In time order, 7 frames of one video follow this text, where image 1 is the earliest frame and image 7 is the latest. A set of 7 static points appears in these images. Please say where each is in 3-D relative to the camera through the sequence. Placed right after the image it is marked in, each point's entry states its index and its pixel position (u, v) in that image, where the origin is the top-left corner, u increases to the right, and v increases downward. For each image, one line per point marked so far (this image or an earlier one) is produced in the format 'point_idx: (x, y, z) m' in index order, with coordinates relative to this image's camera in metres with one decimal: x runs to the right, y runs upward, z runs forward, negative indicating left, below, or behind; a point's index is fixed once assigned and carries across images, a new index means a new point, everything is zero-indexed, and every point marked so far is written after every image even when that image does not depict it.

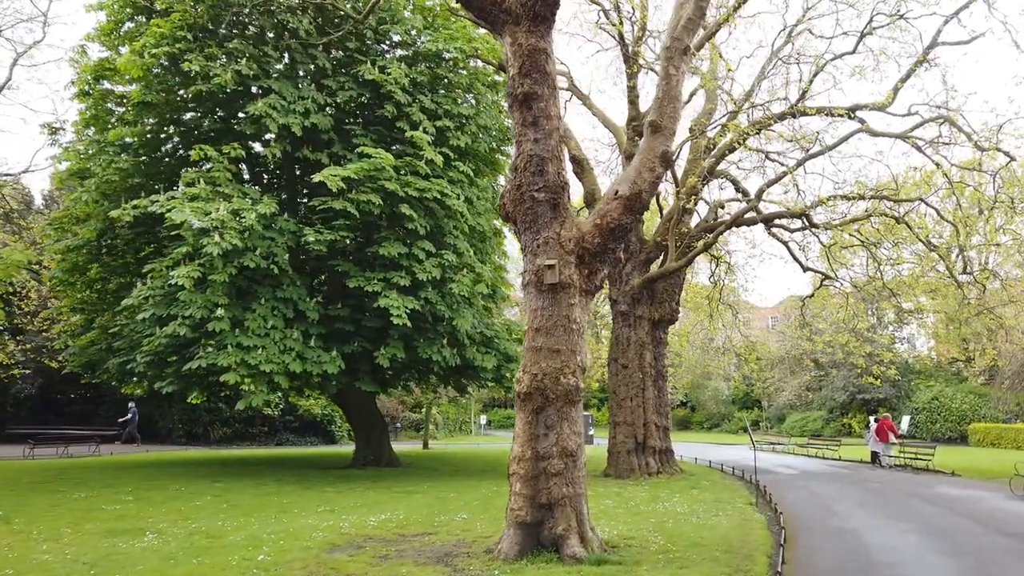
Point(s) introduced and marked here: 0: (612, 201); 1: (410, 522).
0: (+1.2, +1.1, +9.0) m
1: (-1.5, -3.4, +10.7) m
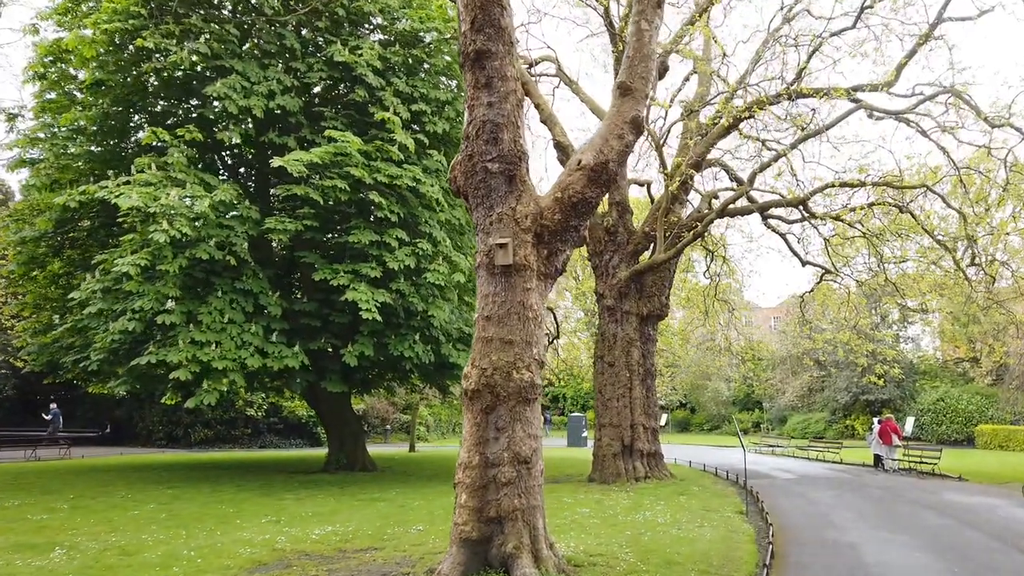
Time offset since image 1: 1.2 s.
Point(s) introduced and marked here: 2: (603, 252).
0: (+0.7, +1.2, +7.9) m
1: (-2.0, -3.2, +9.7) m
2: (+2.2, +0.9, +18.5) m
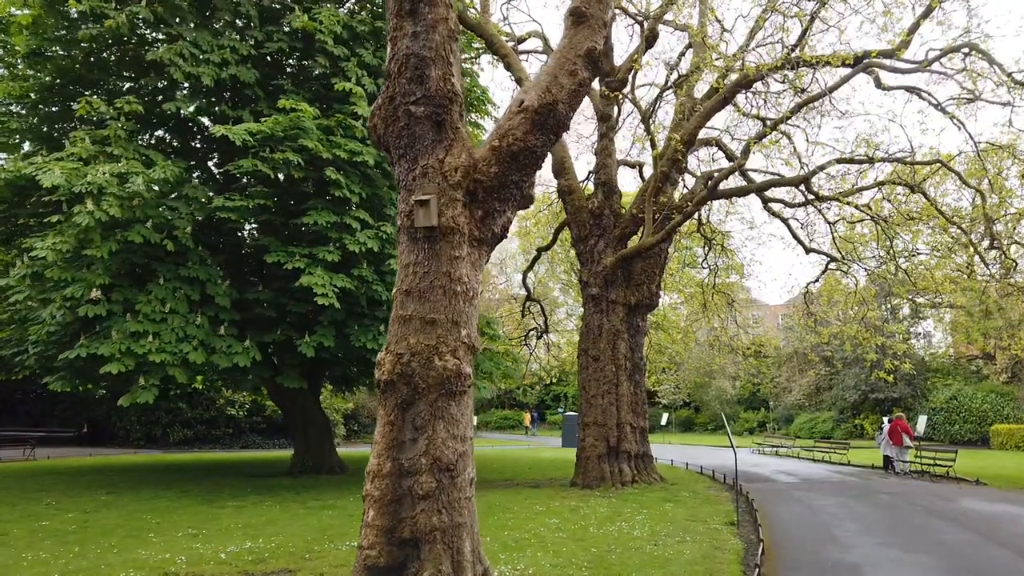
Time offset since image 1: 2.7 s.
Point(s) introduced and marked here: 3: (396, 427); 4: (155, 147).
0: (0.0, +1.5, +6.5) m
1: (-2.6, -2.9, +8.3) m
2: (+1.7, +1.2, +17.0) m
3: (-0.9, -1.1, +6.0) m
4: (-7.2, +2.8, +15.1) m
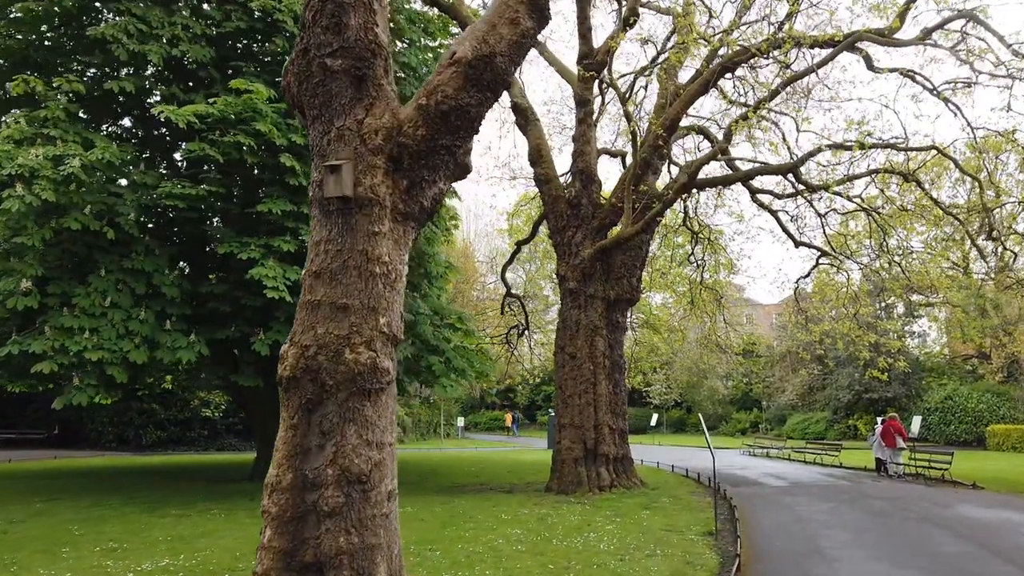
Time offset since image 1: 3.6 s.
0: (-0.5, +1.6, +5.6) m
1: (-3.1, -2.8, +7.4) m
2: (+1.1, +1.3, +16.2) m
3: (-1.4, -1.0, +5.1) m
4: (-7.8, +3.0, +14.2) m
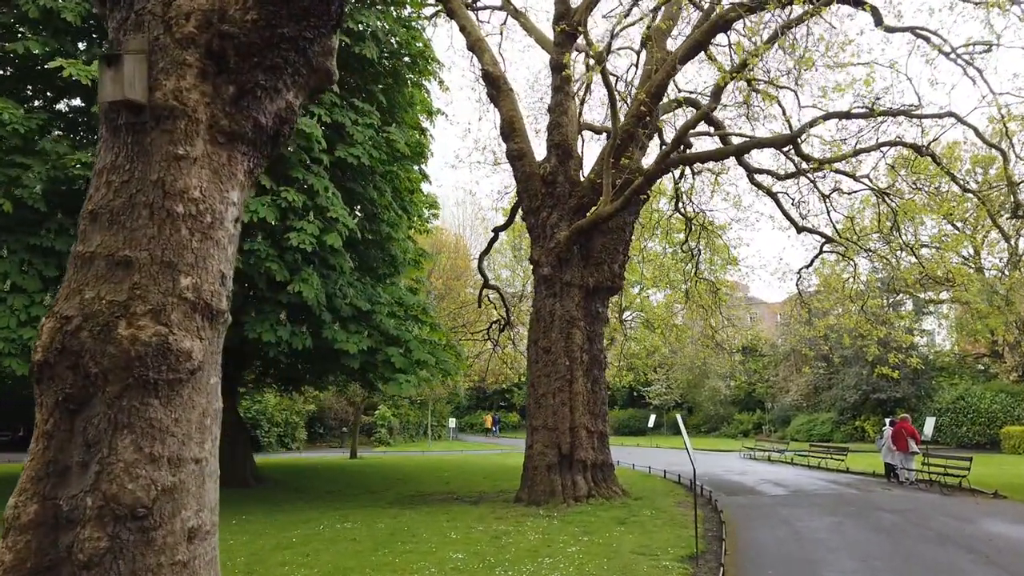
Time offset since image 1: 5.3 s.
0: (-1.2, +1.9, +4.0) m
1: (-3.8, -2.5, +5.8) m
2: (+0.5, +1.5, +14.5) m
3: (-2.1, -0.7, +3.5) m
4: (-8.4, +3.2, +12.6) m
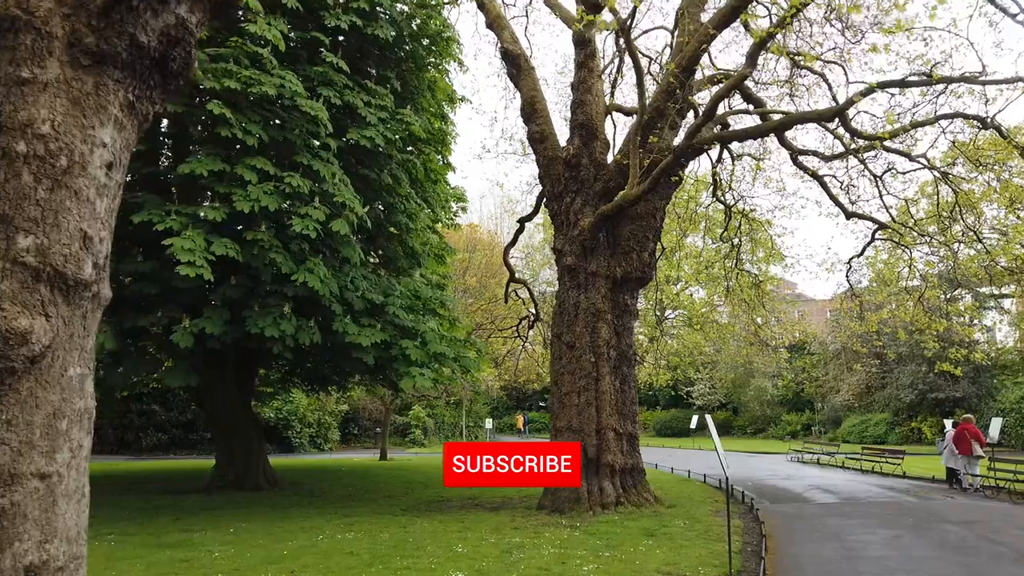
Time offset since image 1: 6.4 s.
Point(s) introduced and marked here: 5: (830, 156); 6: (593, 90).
0: (-1.4, +2.0, +3.1) m
1: (-3.8, -2.4, +5.0) m
2: (+0.9, +1.7, +13.5) m
3: (-2.4, -0.6, +2.7) m
4: (-8.1, +3.3, +12.2) m
5: (+6.9, +2.9, +16.3) m
6: (+1.5, +3.6, +13.8) m
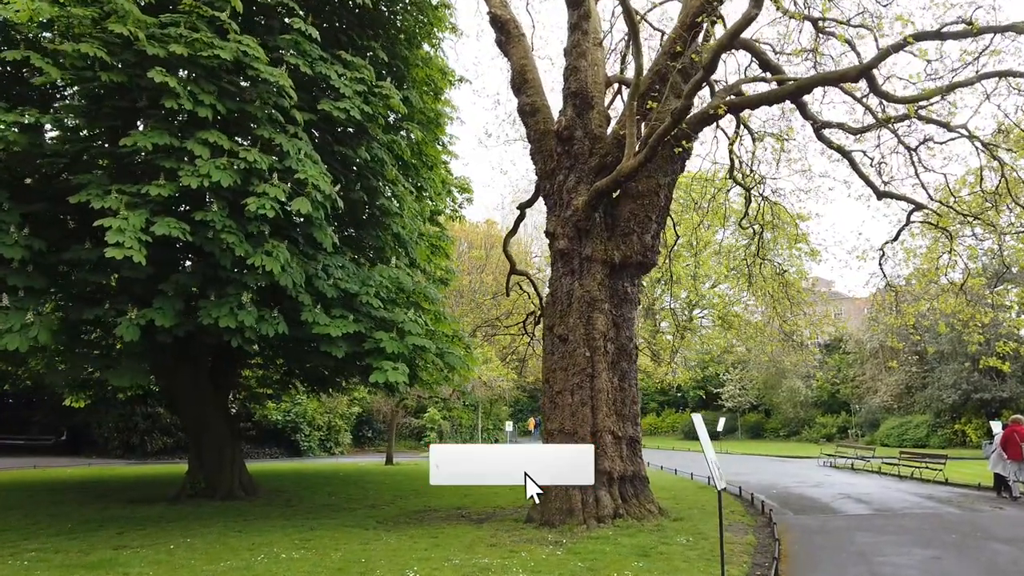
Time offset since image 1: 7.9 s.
0: (-2.1, +2.3, +1.9) m
1: (-4.4, -2.2, +3.9) m
2: (+0.7, +1.9, +12.2) m
3: (-3.0, -0.4, +1.5) m
4: (-8.4, +3.4, +11.2) m
5: (+6.8, +3.1, +14.8) m
6: (+1.3, +3.8, +12.4) m
